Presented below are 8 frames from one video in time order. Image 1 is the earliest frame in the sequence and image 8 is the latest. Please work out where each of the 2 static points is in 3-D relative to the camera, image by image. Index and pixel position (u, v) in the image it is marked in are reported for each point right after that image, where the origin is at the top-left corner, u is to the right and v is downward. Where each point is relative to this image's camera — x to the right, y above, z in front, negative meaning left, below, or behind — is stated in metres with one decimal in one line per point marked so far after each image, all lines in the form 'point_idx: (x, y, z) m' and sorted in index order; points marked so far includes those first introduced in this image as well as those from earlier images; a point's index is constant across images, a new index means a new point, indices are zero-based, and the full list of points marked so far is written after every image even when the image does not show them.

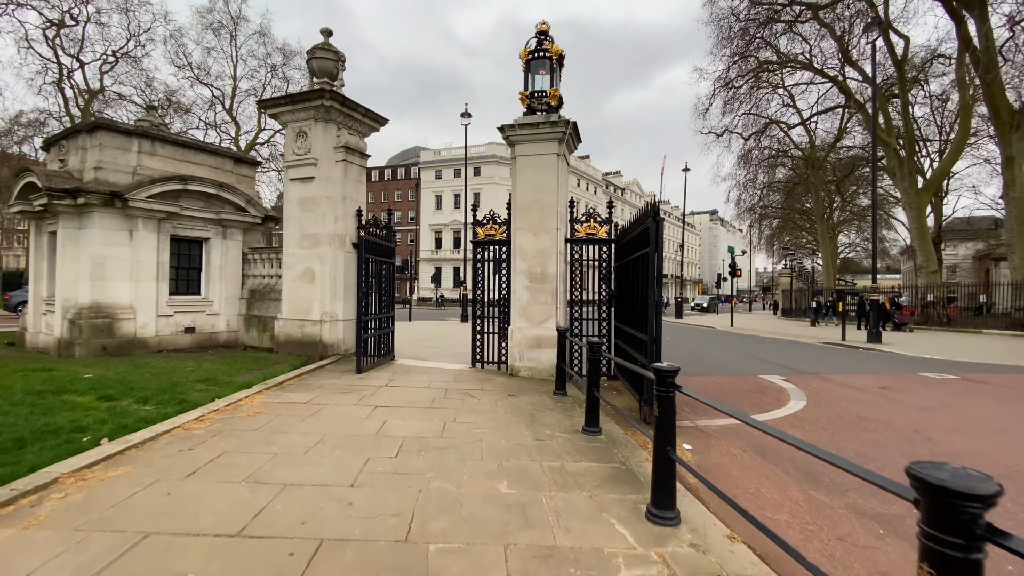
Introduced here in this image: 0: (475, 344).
0: (-0.7, -1.1, +9.4) m
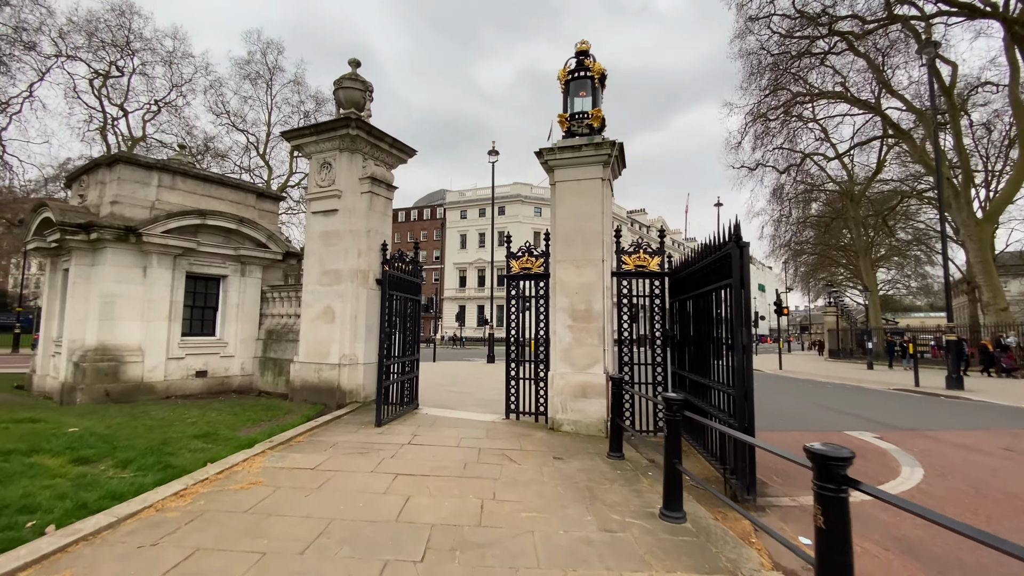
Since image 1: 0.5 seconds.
0: (-0.1, -1.8, +8.3) m
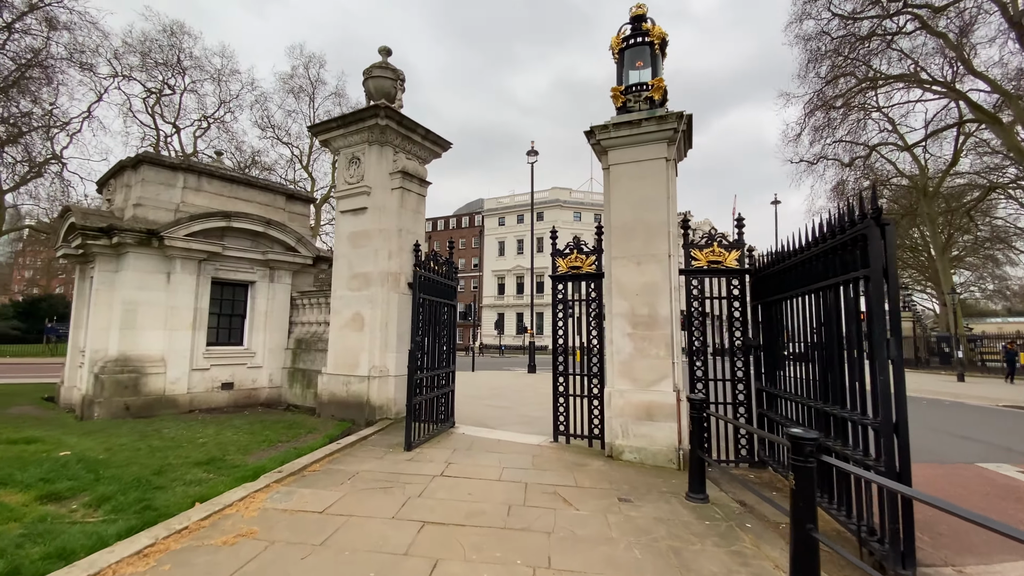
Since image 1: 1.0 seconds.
0: (+0.7, -1.9, +7.2) m
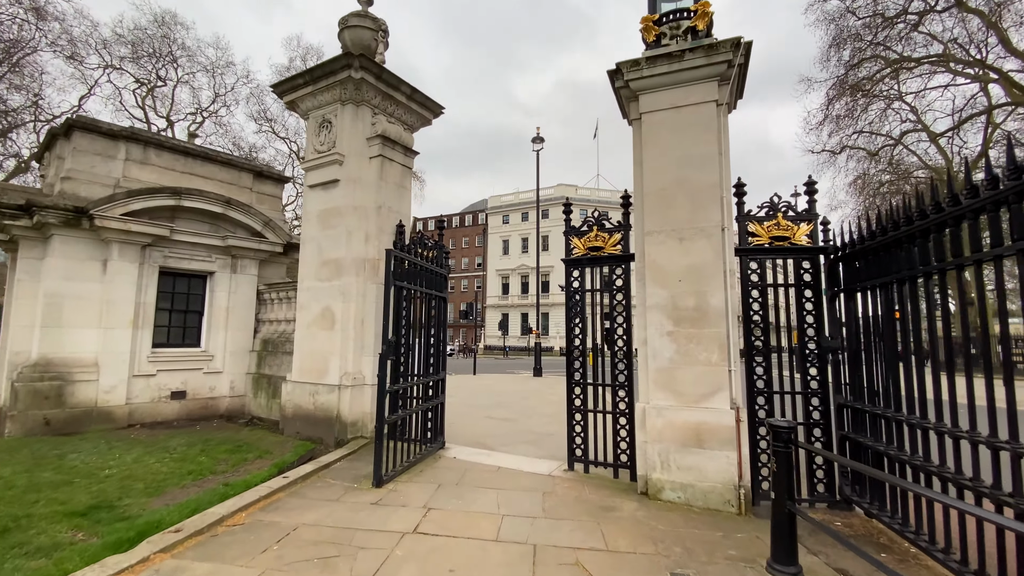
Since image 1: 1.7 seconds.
0: (+0.7, -1.7, +5.6) m
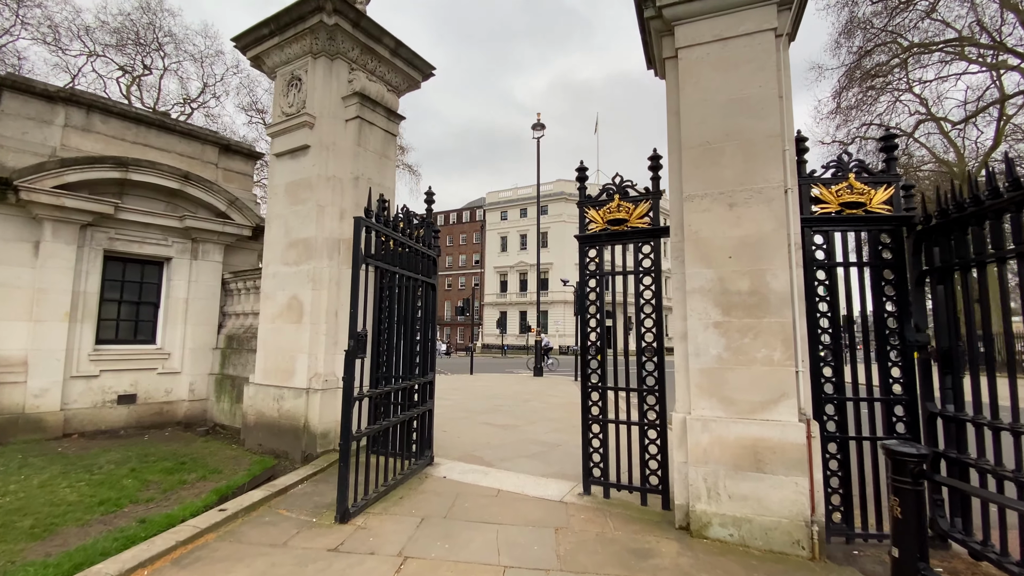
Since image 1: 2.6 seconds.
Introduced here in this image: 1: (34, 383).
0: (+0.7, -1.5, +4.6) m
1: (-6.3, -1.2, +6.3) m
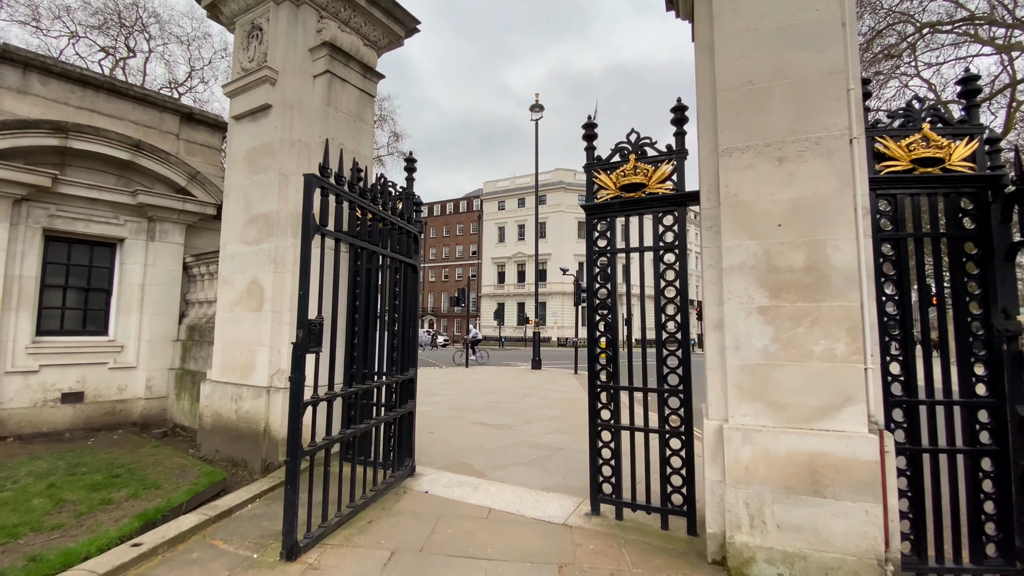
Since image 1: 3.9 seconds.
0: (+0.7, -1.4, +3.8) m
1: (-6.3, -1.0, +5.5) m
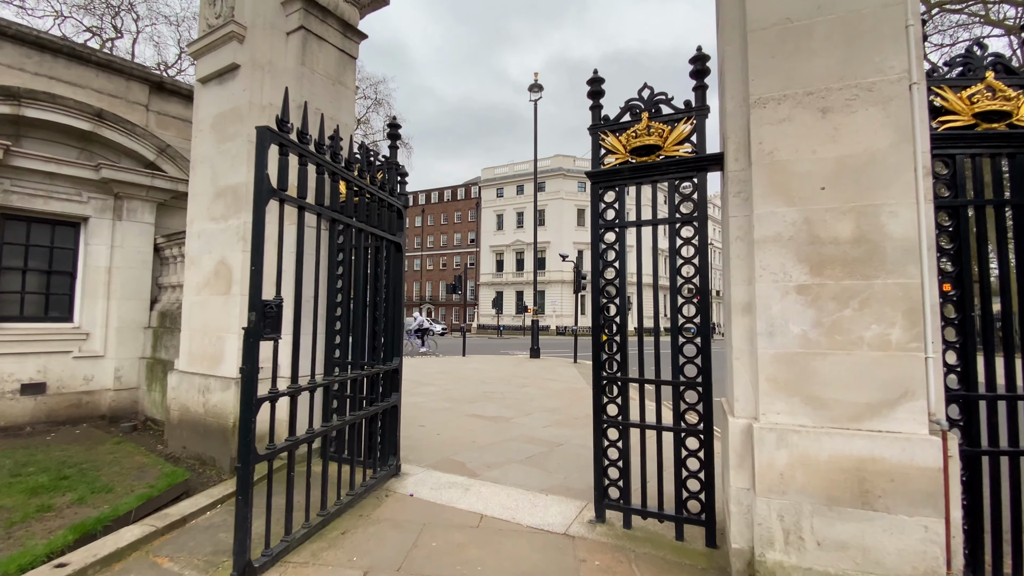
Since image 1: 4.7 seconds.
0: (+0.7, -1.2, +3.4) m
1: (-6.4, -0.8, +5.0) m
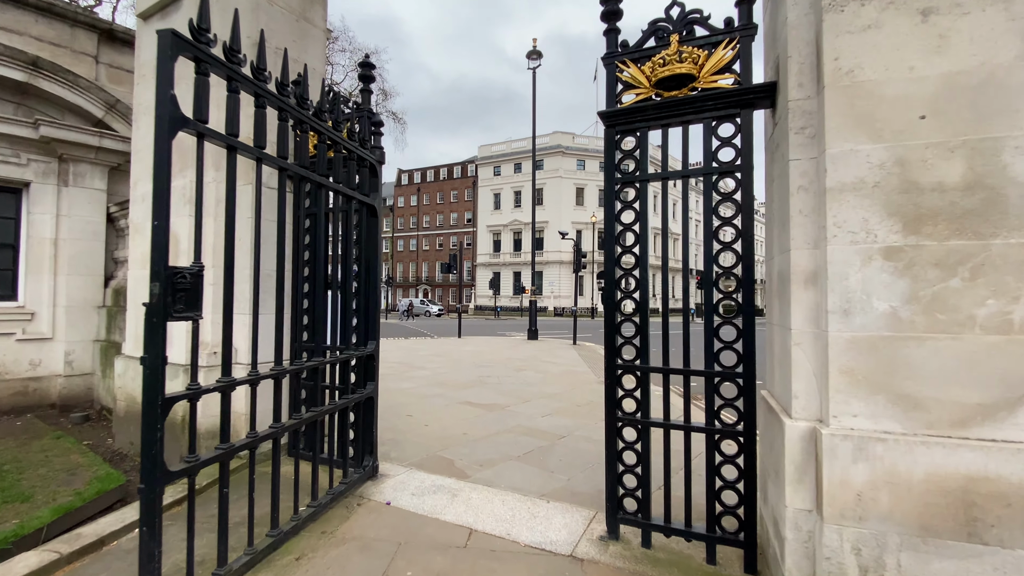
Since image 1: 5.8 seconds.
0: (+0.6, -1.0, +2.8) m
1: (-6.4, -0.6, +4.3) m
